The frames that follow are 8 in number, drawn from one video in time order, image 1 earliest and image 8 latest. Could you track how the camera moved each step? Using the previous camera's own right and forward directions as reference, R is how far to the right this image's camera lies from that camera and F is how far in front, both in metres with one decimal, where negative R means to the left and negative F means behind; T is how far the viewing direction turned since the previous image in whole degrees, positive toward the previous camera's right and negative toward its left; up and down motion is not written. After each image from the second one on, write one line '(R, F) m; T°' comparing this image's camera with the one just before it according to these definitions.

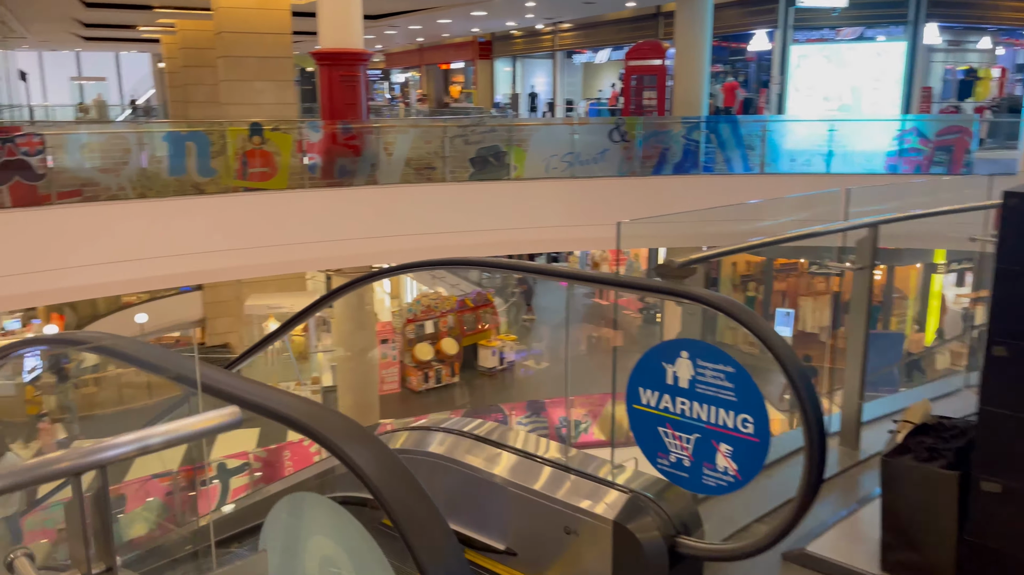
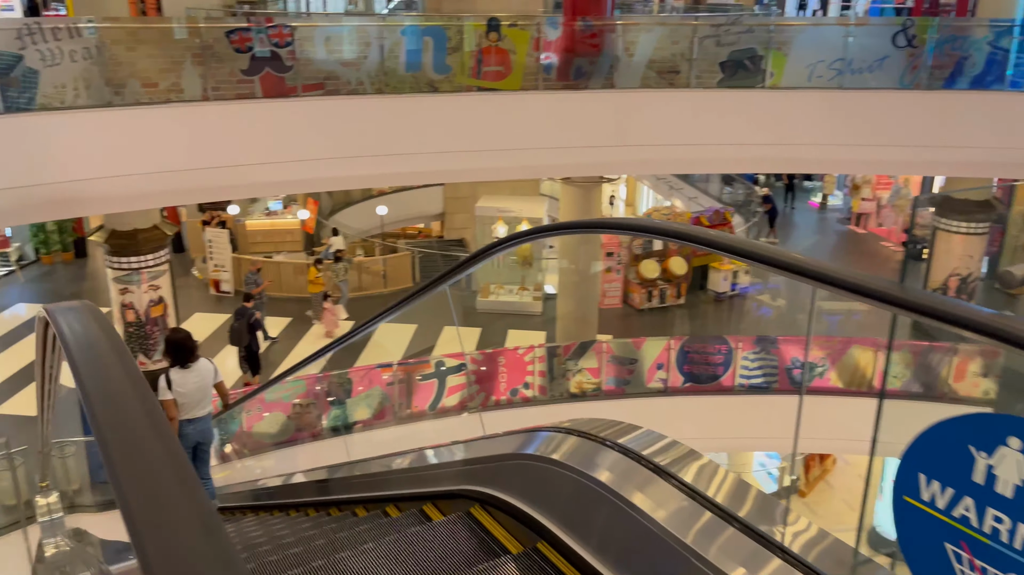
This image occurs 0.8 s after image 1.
(0.0, +0.6) m; -16°
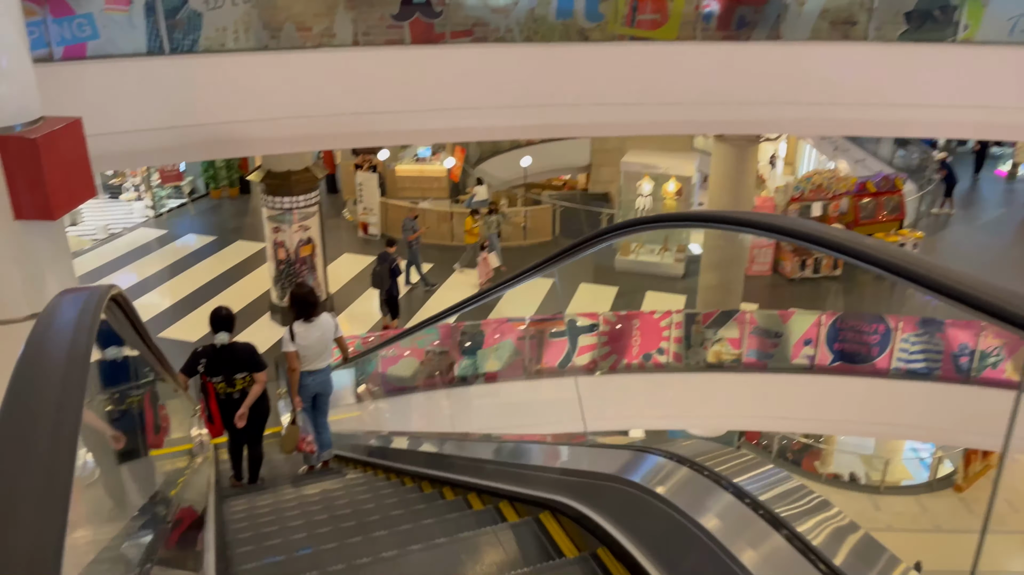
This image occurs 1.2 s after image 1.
(+0.1, +0.2) m; -10°
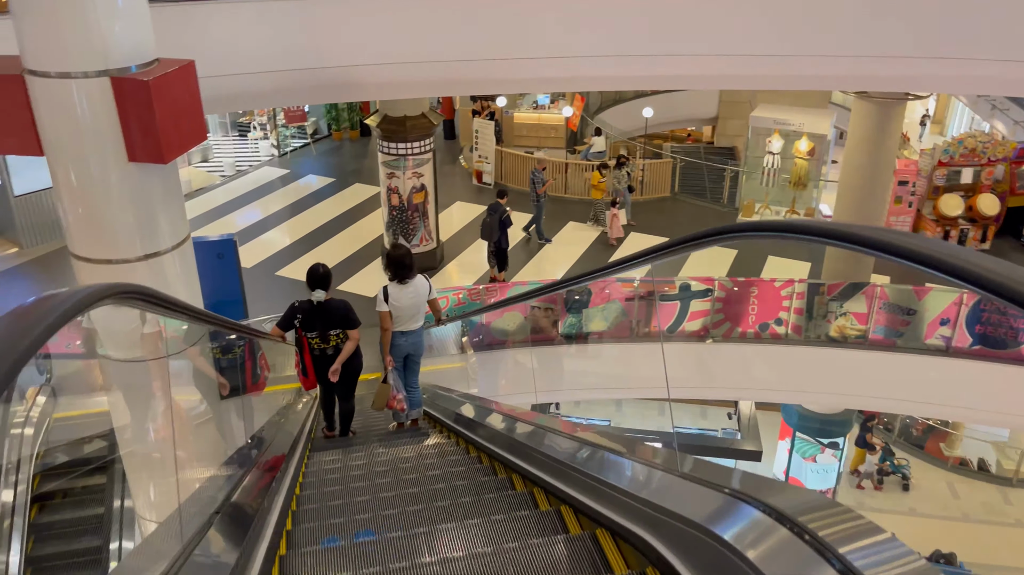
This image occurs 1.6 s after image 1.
(0.0, +0.2) m; -8°
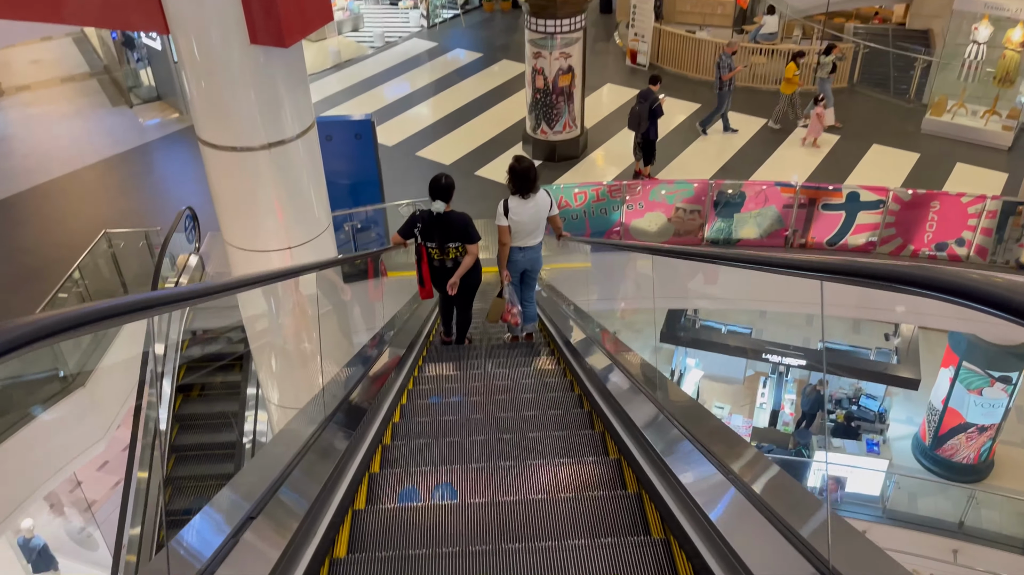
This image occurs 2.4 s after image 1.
(0.0, +0.4) m; -10°
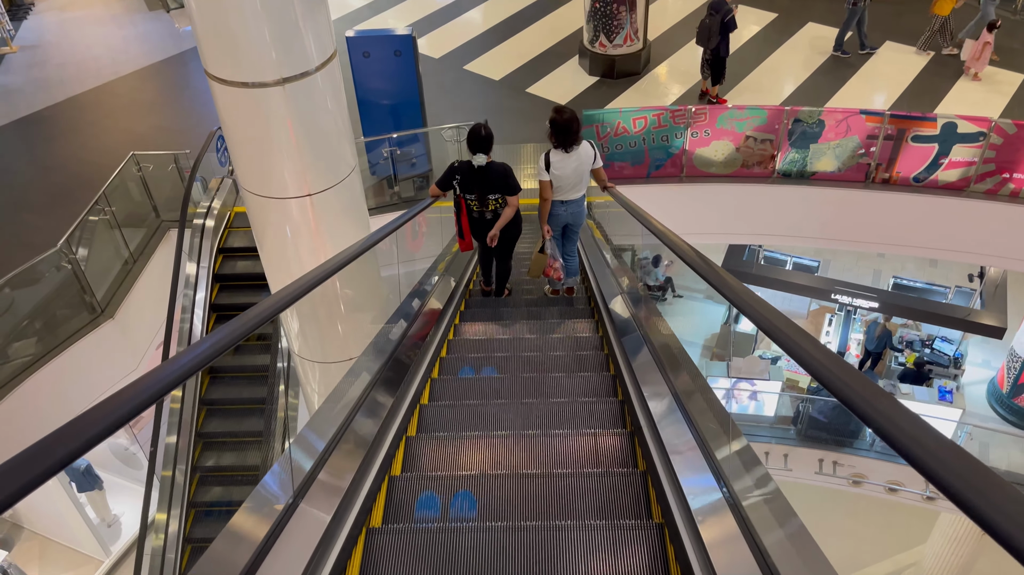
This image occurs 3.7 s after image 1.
(0.0, +0.5) m; -4°
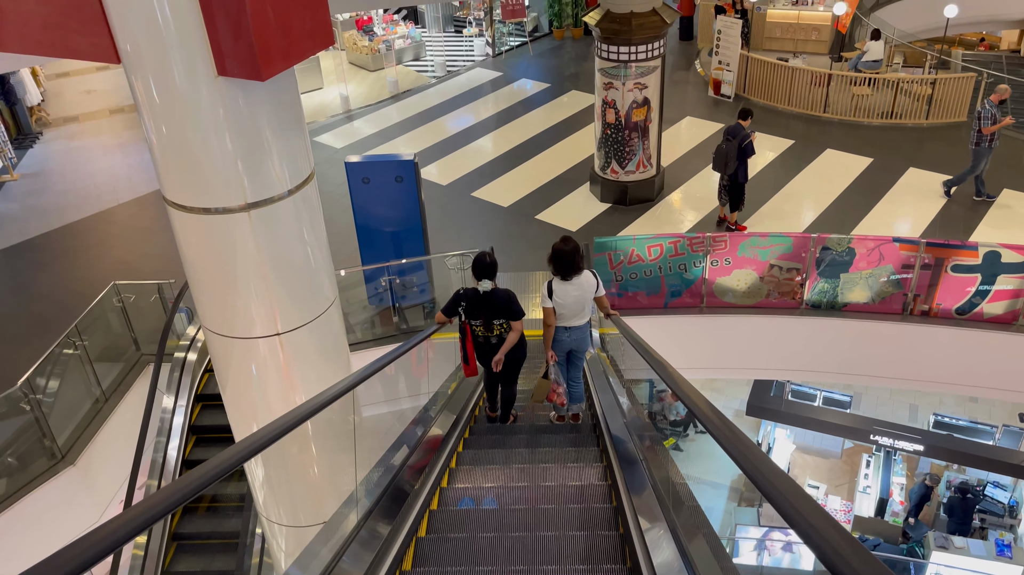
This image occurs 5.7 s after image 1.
(+0.1, +0.6) m; -1°
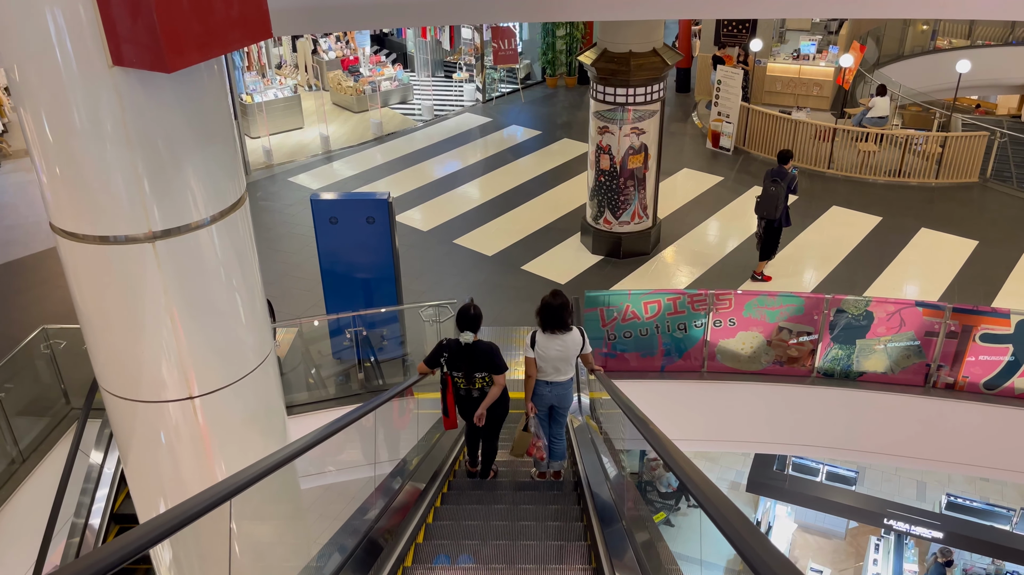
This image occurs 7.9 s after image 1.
(0.0, +0.7) m; +1°
